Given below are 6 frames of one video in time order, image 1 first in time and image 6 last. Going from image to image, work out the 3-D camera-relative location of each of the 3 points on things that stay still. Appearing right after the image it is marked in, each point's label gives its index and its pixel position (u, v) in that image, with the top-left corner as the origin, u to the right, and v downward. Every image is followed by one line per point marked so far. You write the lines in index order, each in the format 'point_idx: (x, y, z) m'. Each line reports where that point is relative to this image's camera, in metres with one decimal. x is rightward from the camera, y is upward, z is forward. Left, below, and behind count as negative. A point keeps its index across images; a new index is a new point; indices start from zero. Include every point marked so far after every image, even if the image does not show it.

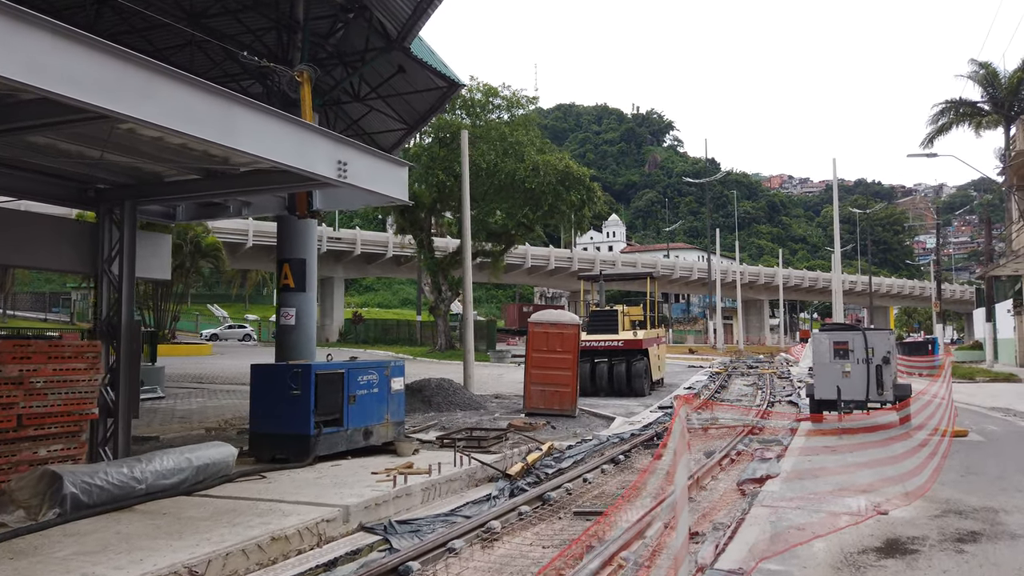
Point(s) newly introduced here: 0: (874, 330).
0: (+6.1, -0.7, +13.3) m
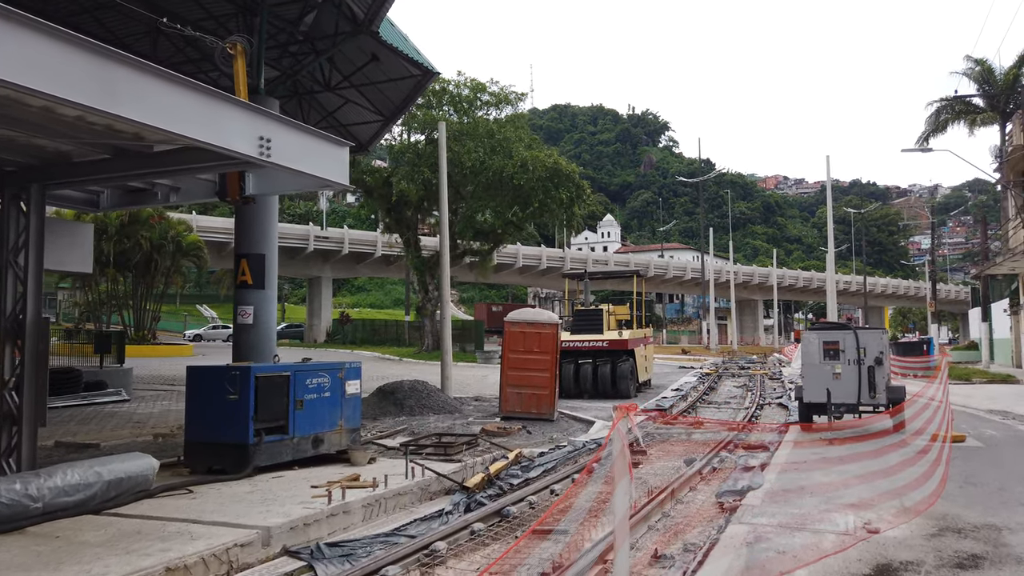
0: (+5.7, -0.7, +12.5) m
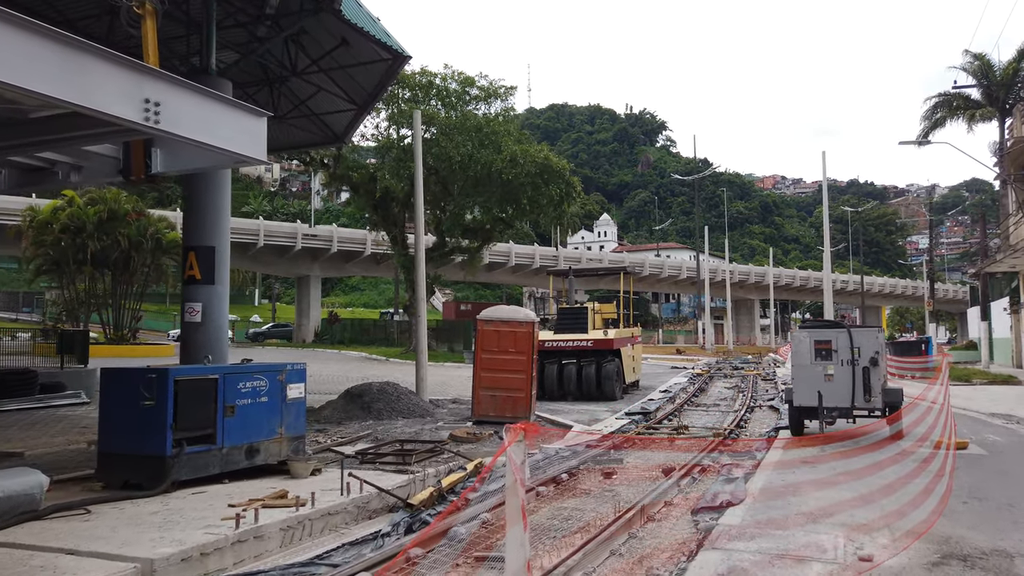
0: (+5.2, -0.6, +11.7) m
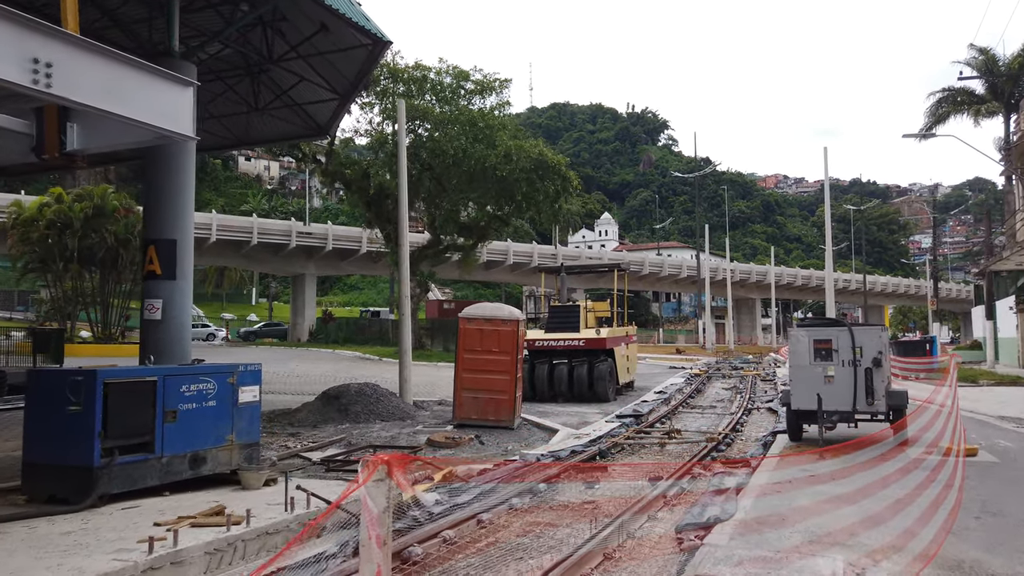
0: (+4.9, -0.5, +11.0) m
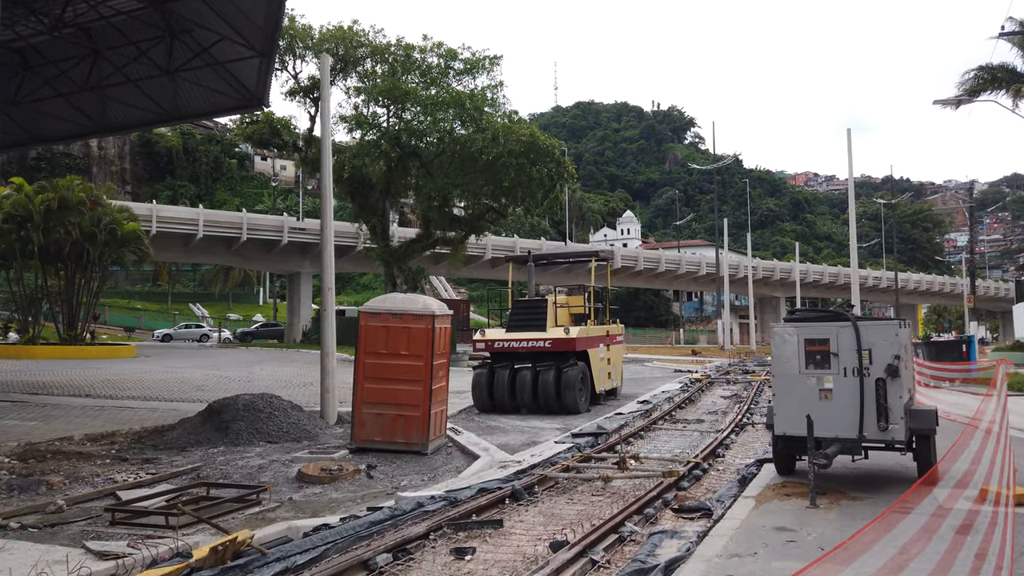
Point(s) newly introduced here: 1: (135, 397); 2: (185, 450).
0: (+3.7, -0.3, +8.0) m
1: (-8.9, -2.6, +18.5) m
2: (-4.5, -2.2, +10.7) m
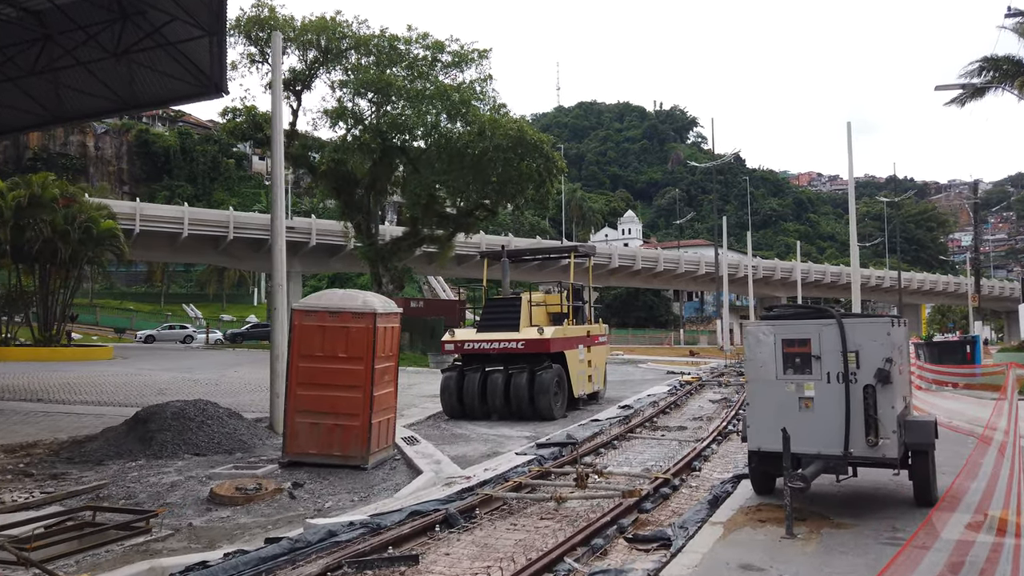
0: (+3.1, -0.3, +6.9) m
1: (-9.5, -2.5, +17.4) m
2: (-5.0, -2.1, +9.6) m
